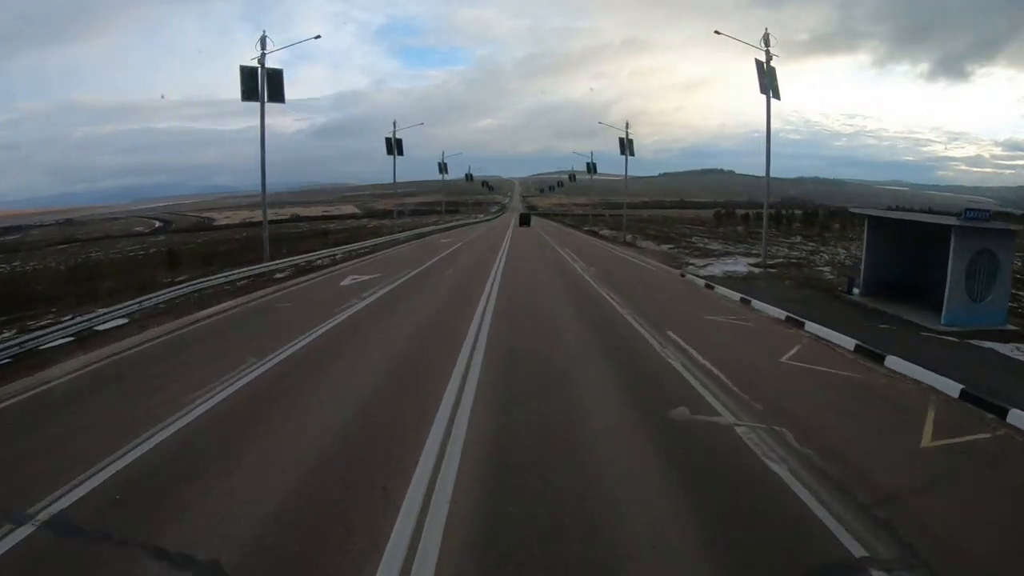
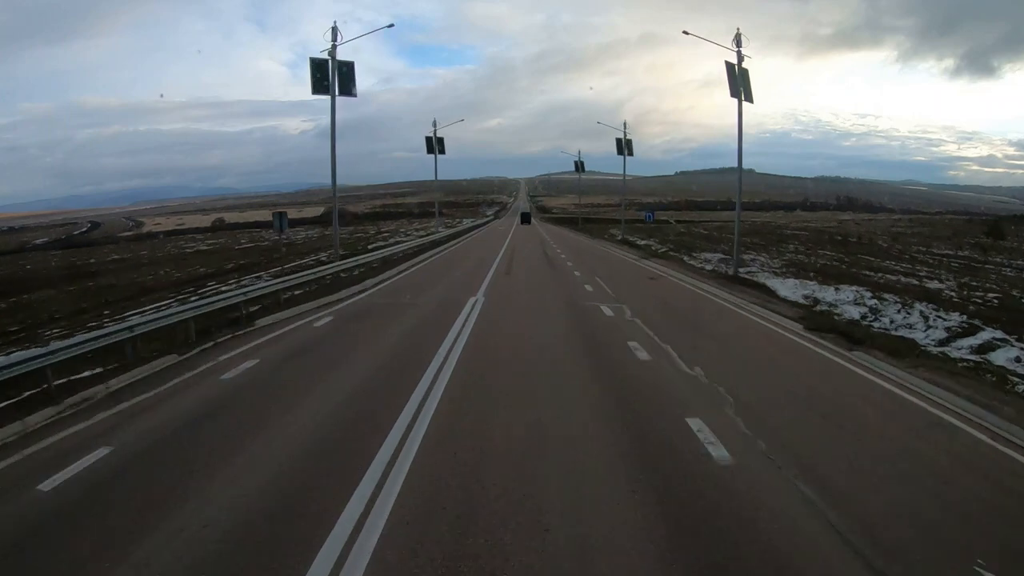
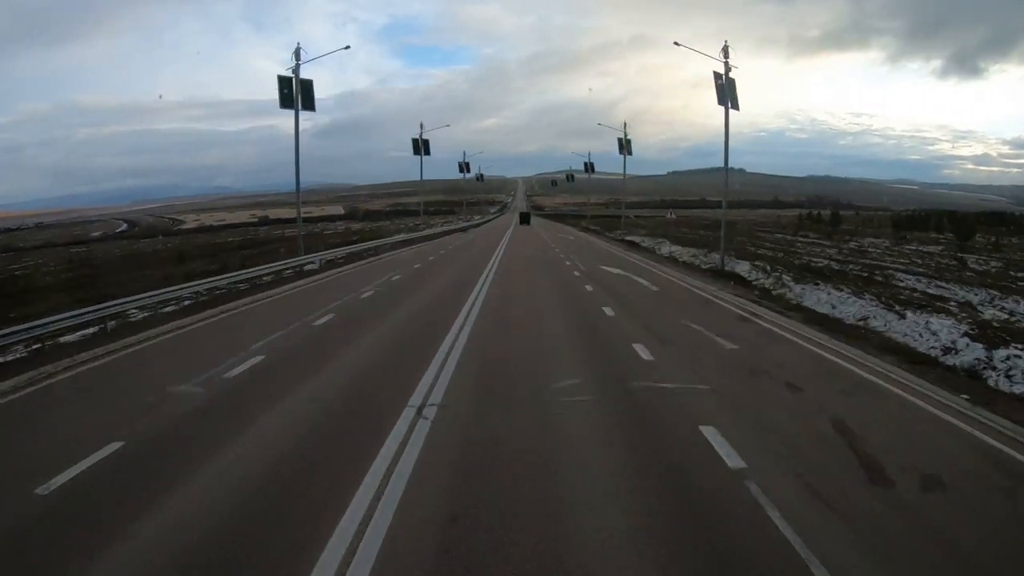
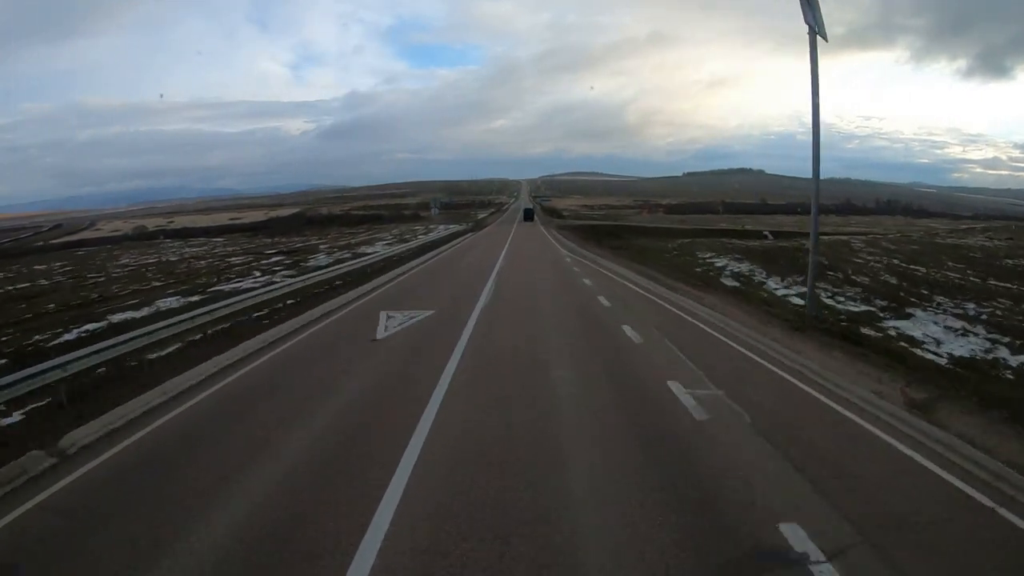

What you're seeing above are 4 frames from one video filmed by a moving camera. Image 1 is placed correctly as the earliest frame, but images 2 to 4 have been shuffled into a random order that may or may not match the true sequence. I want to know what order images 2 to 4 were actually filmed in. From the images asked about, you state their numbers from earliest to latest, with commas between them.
3, 2, 4
